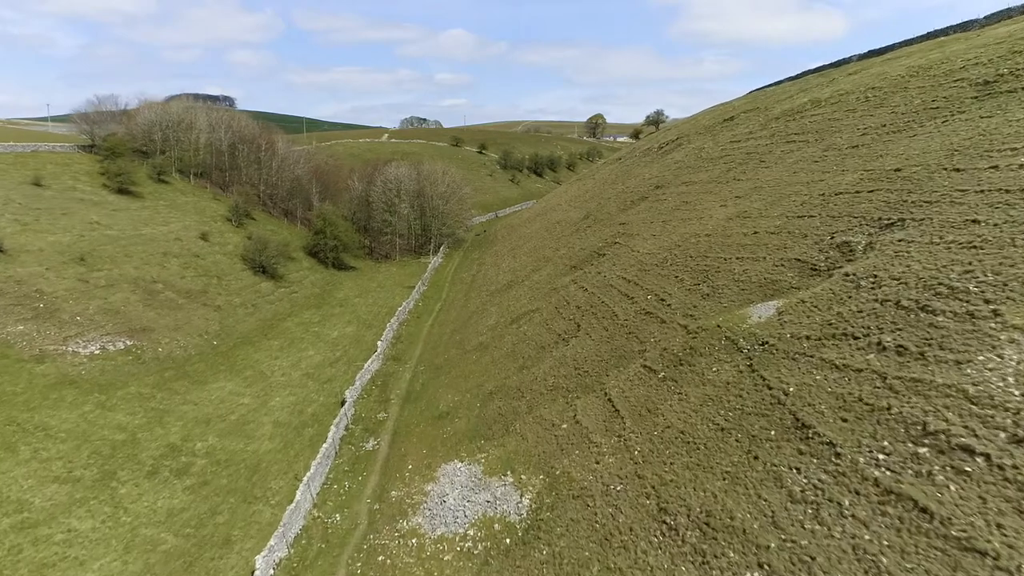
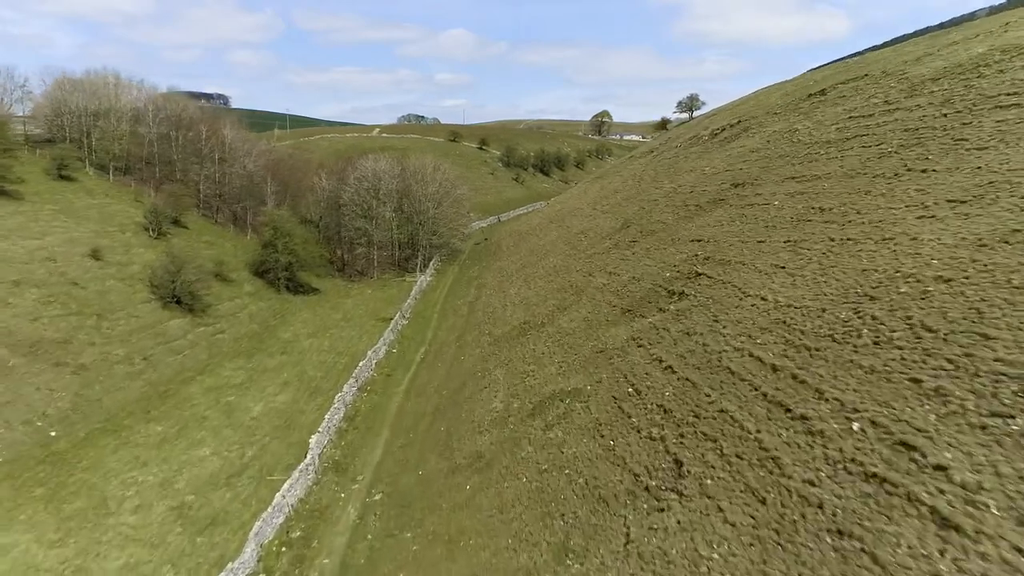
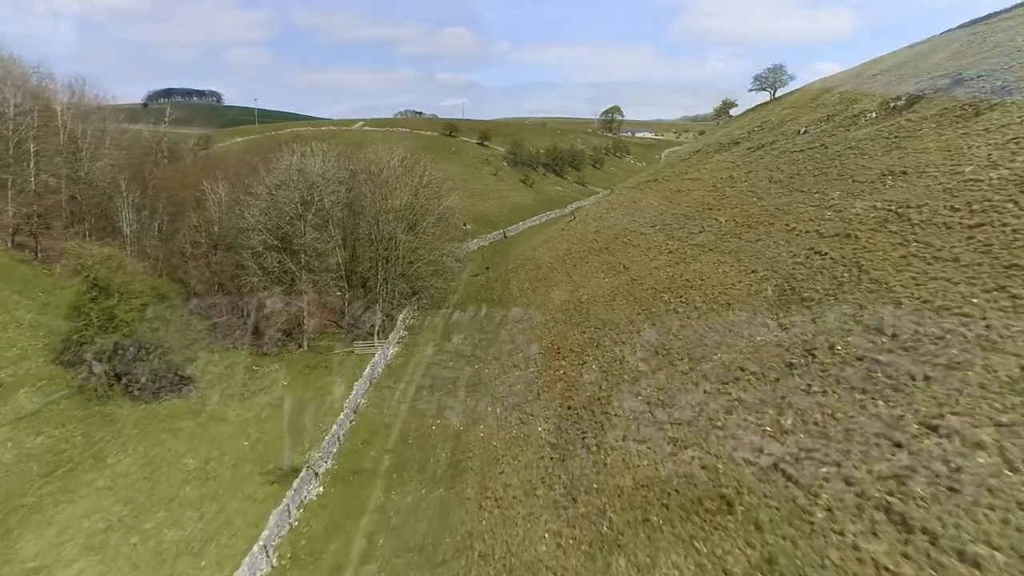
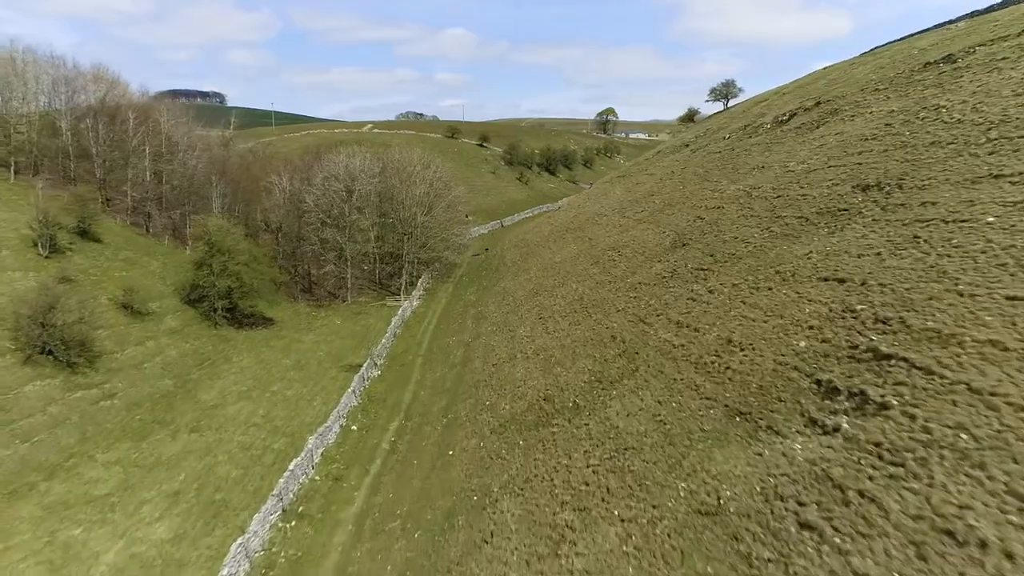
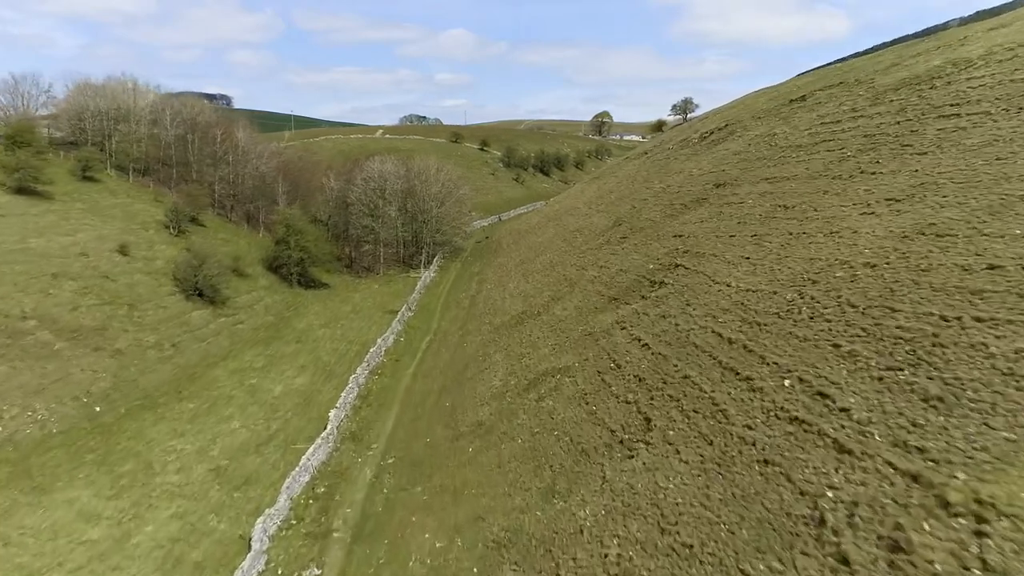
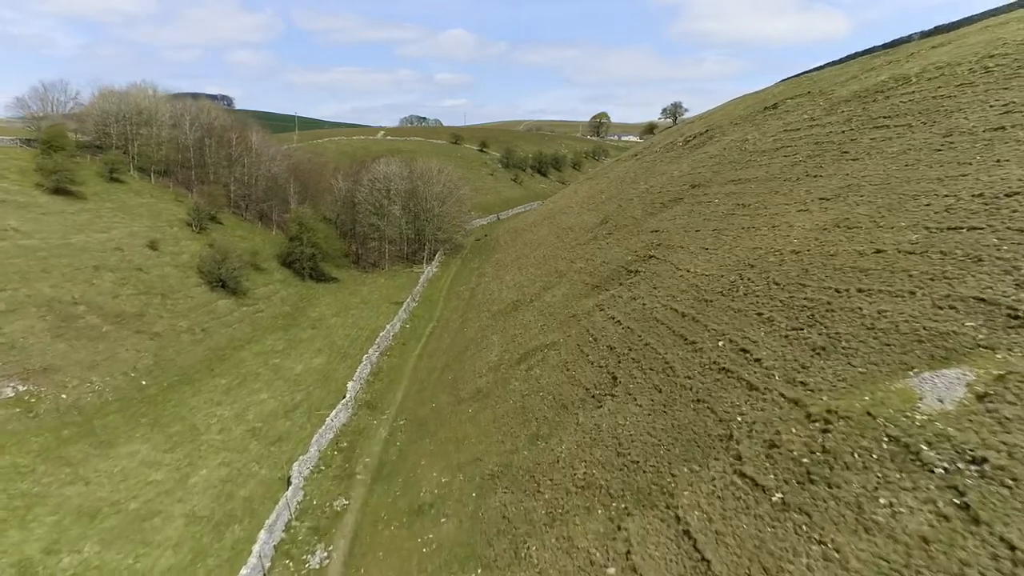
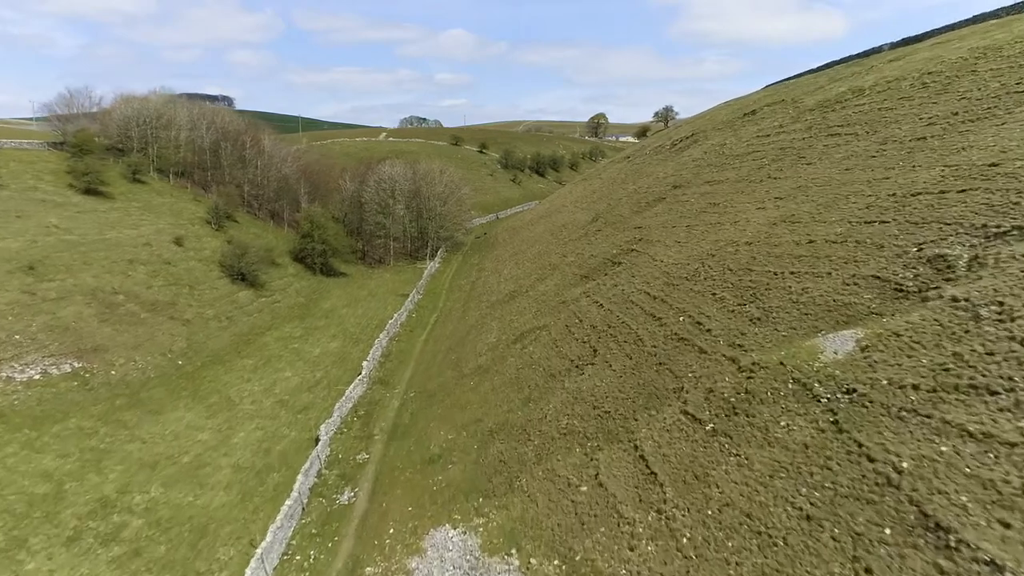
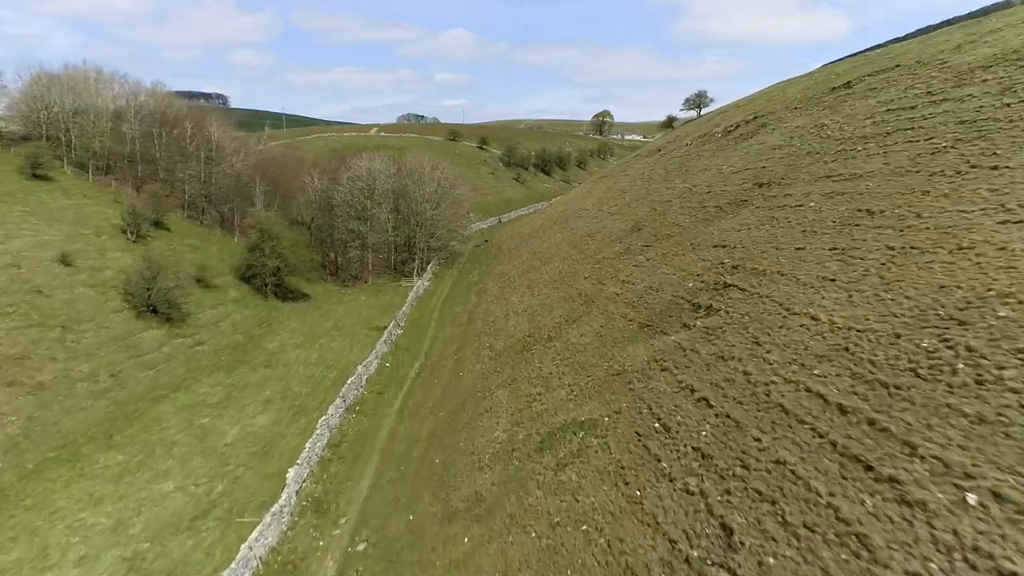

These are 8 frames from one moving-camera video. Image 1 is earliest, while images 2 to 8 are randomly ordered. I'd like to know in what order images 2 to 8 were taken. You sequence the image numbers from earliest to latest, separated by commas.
7, 6, 5, 2, 8, 4, 3
